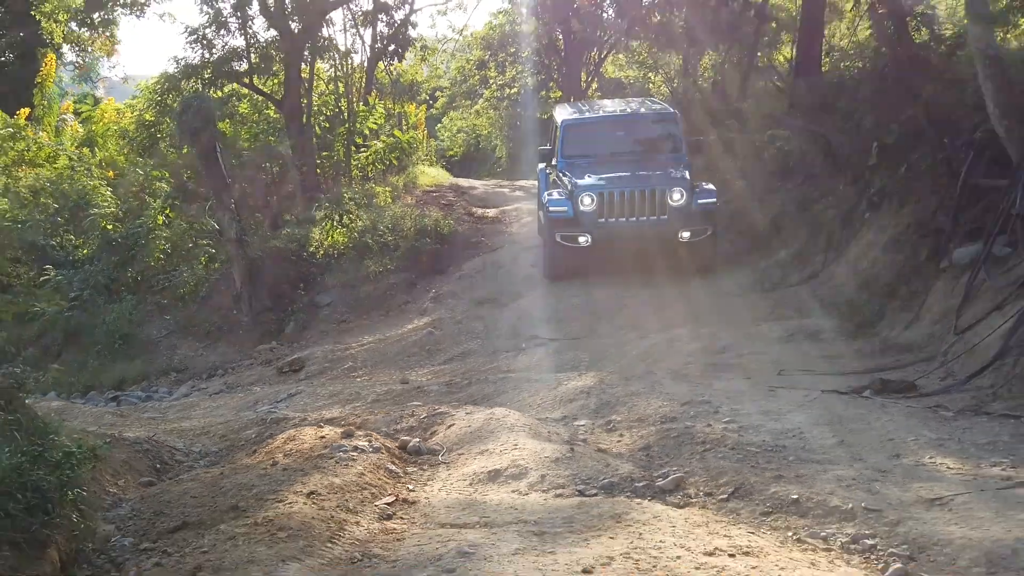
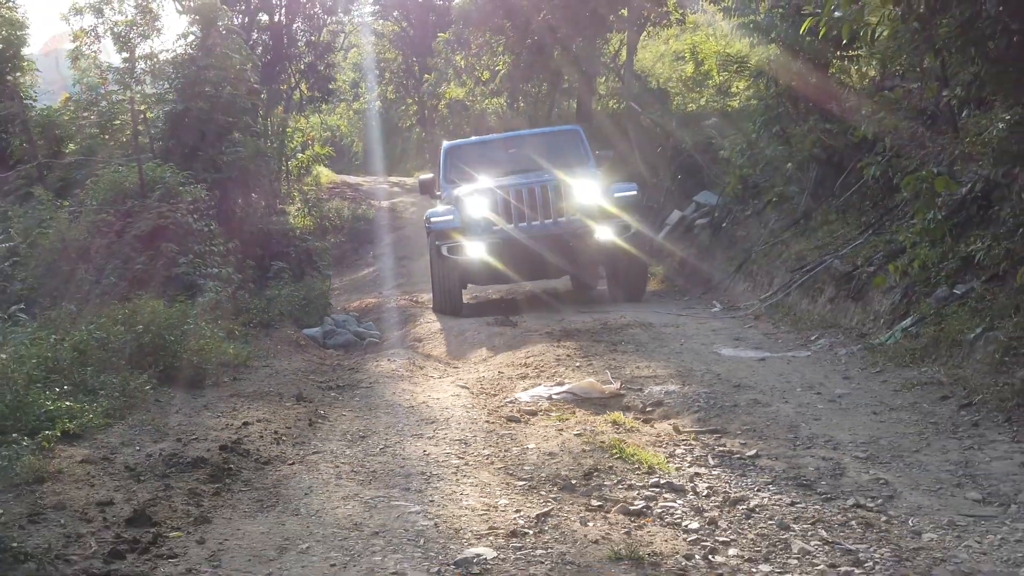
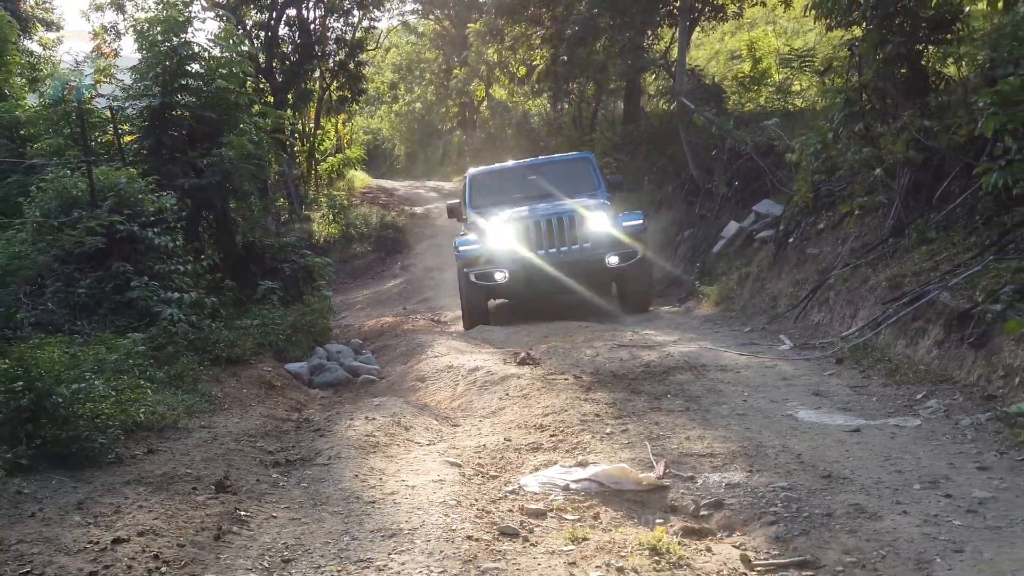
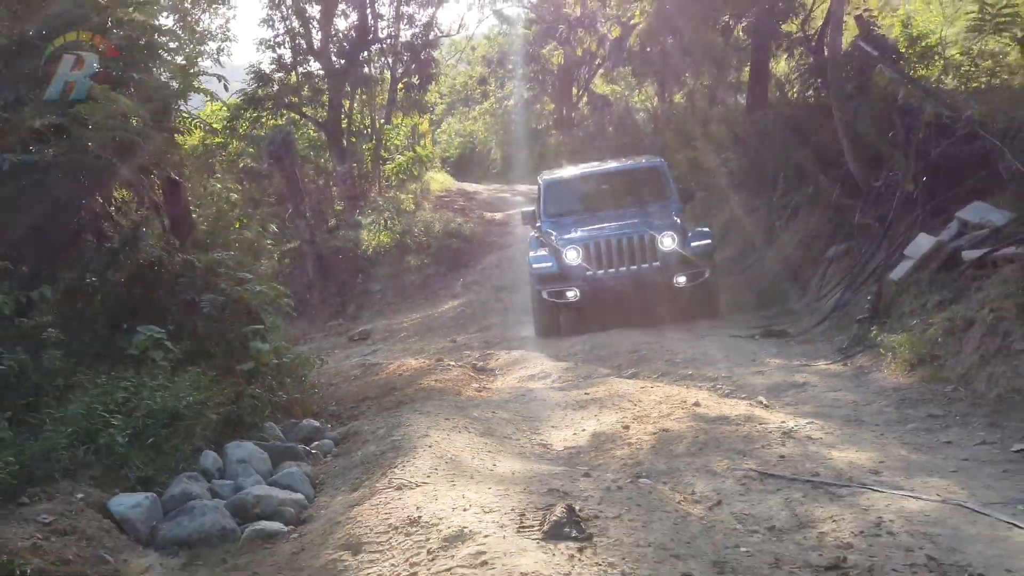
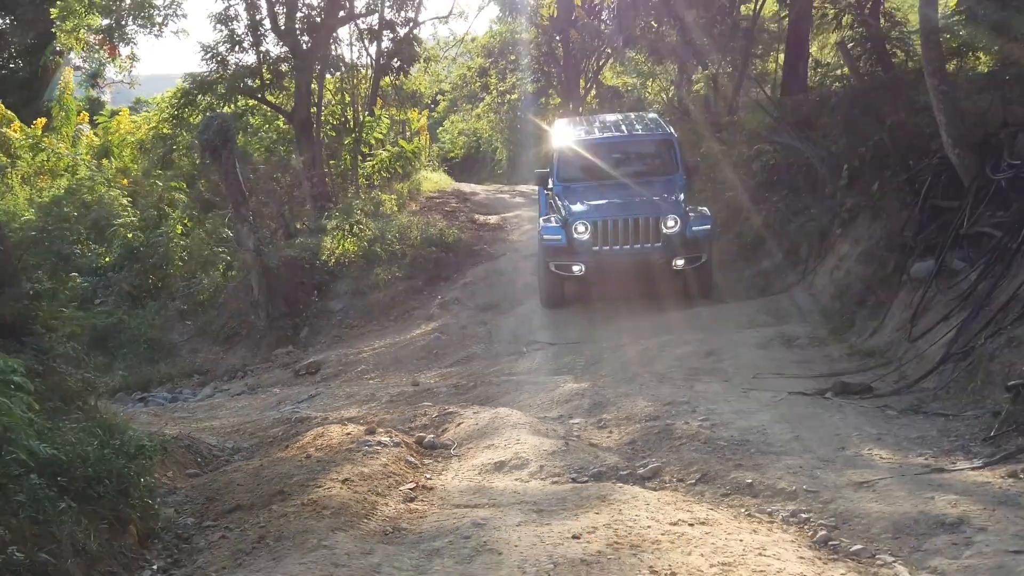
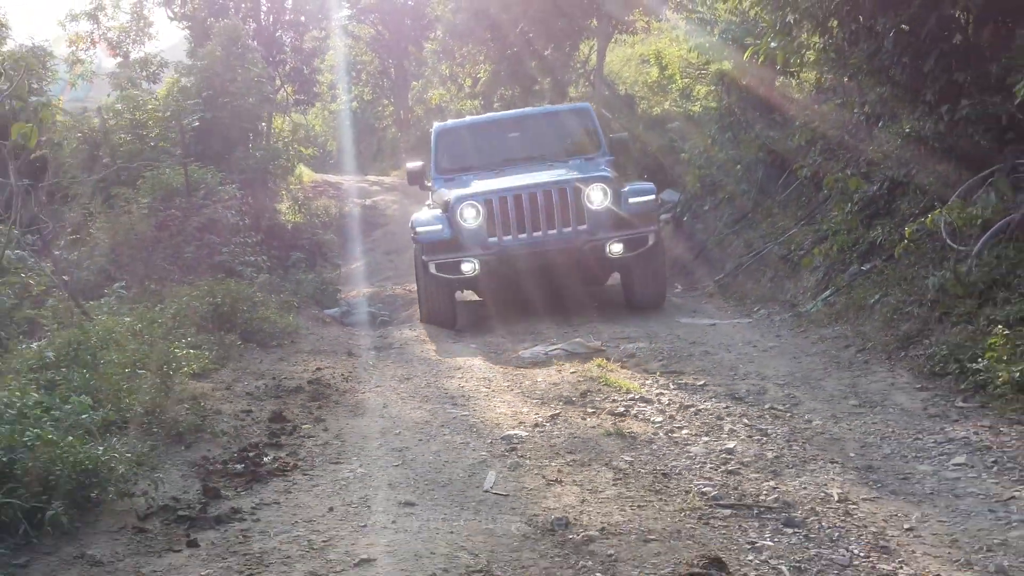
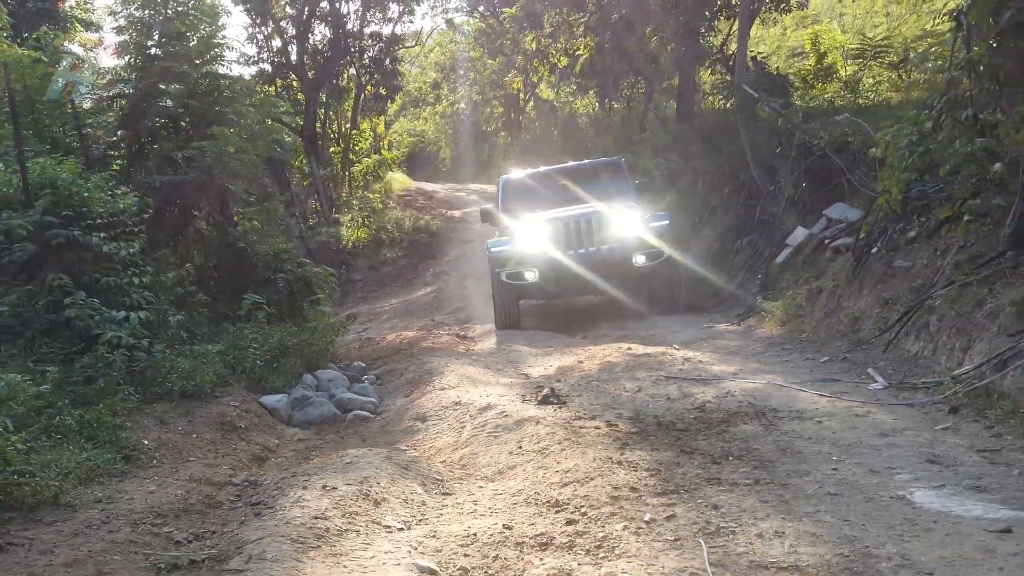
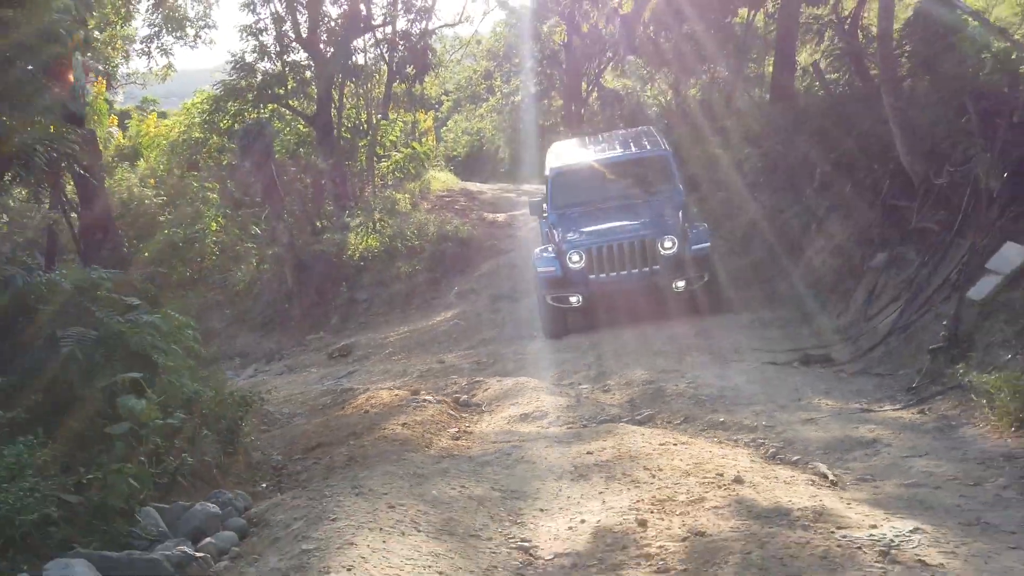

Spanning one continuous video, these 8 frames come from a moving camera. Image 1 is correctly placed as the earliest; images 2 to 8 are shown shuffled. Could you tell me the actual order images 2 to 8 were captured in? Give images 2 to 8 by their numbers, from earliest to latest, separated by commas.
5, 8, 4, 7, 3, 2, 6
